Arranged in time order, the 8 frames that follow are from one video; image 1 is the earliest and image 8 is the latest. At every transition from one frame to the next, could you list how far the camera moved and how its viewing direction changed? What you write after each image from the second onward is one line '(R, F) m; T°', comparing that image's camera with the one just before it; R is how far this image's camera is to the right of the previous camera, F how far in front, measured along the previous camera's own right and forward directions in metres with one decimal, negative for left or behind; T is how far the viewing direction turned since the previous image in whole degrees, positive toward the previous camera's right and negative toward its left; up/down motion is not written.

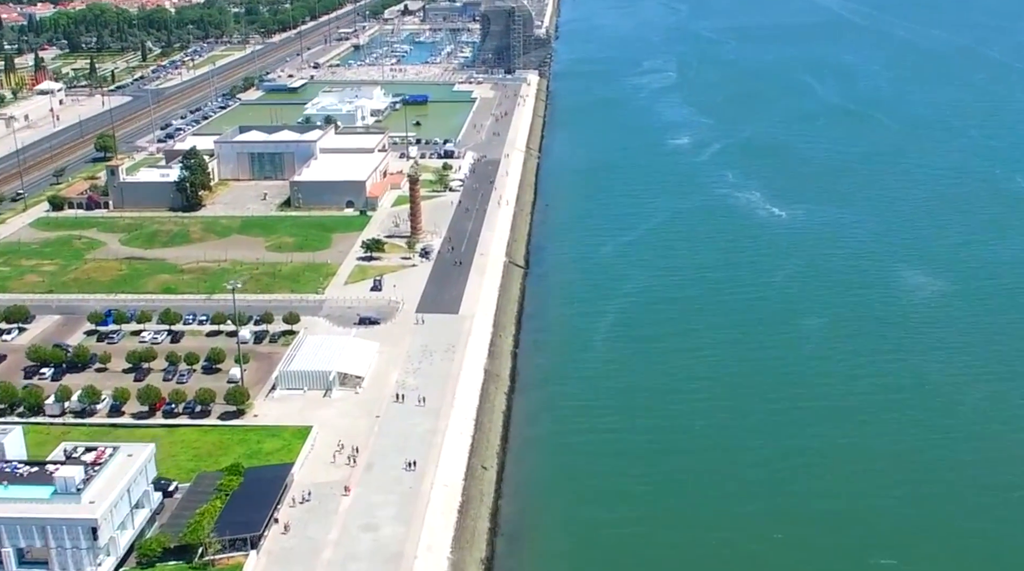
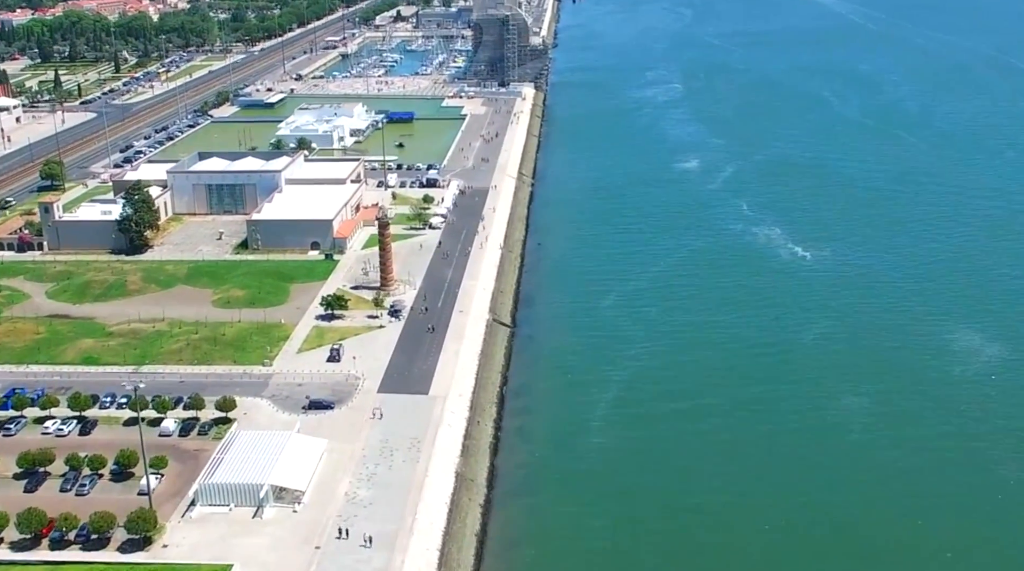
(+0.9, +8.4) m; 0°
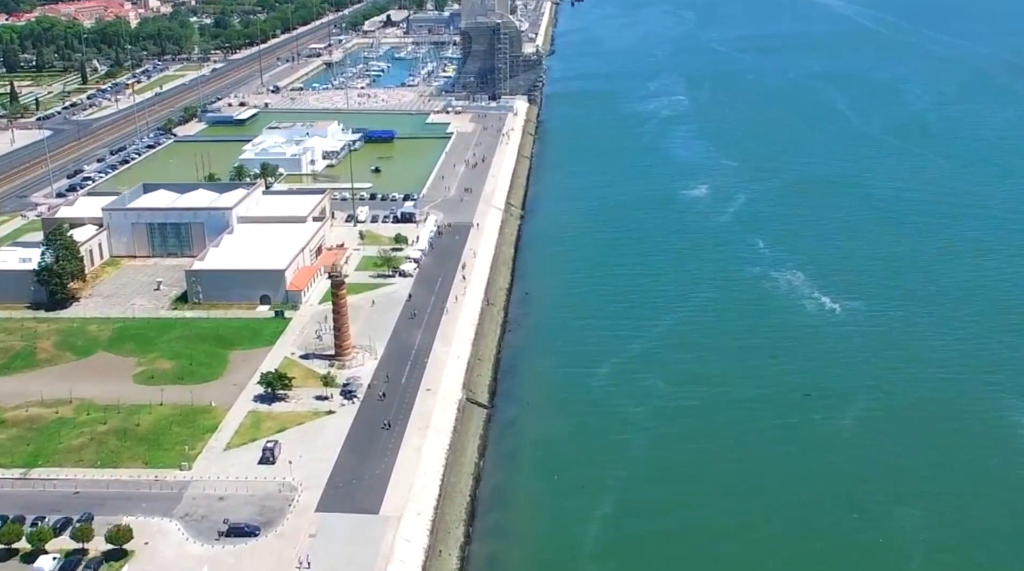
(+1.0, +8.6) m; 0°
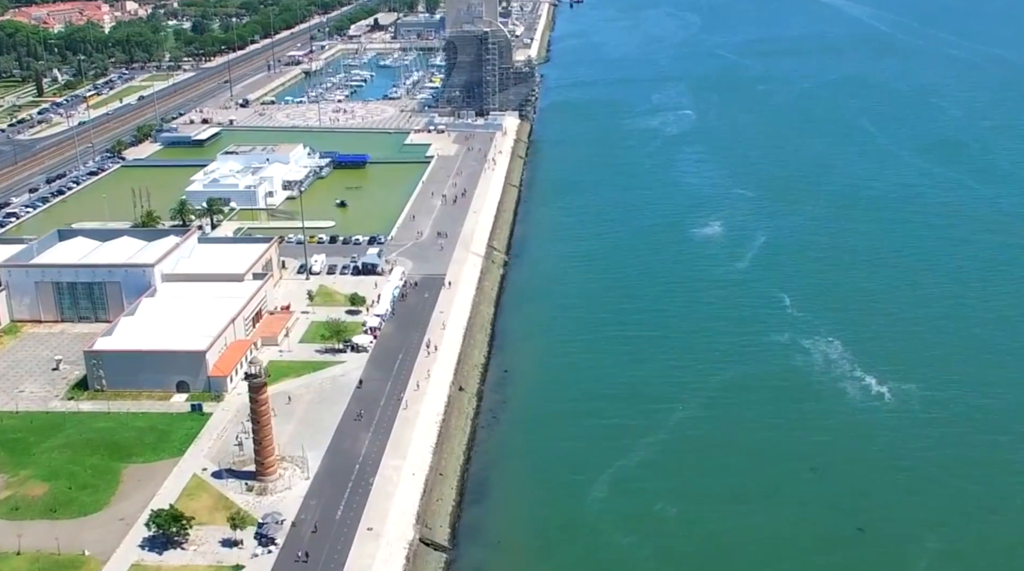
(+1.1, +10.1) m; 0°
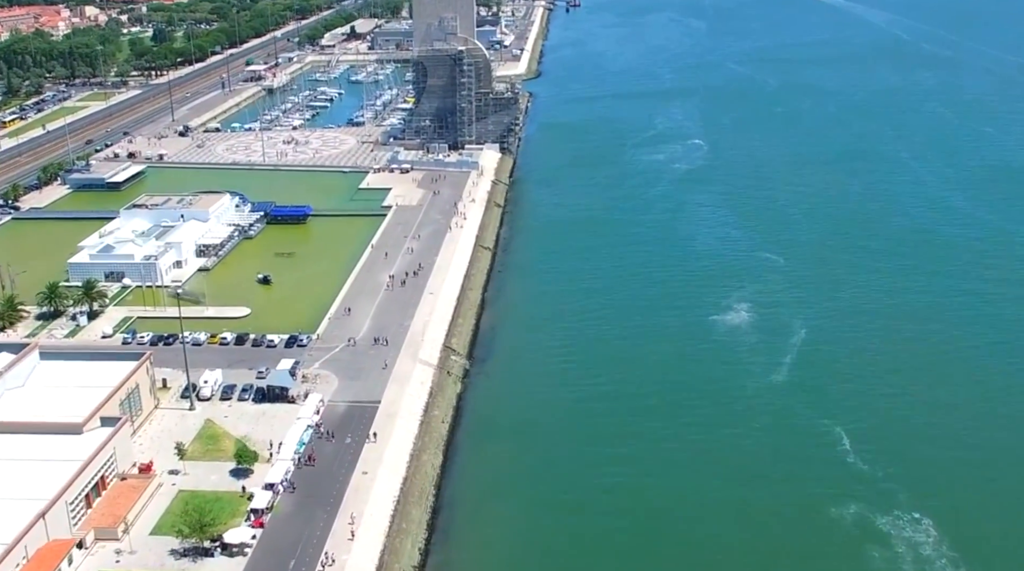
(+1.7, +15.1) m; 0°
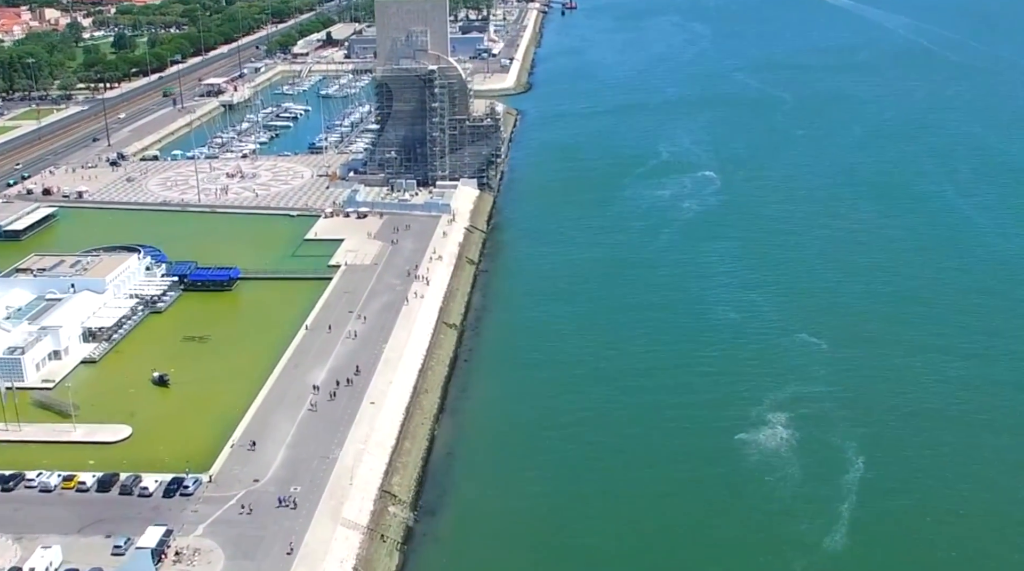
(+1.3, +12.5) m; 0°
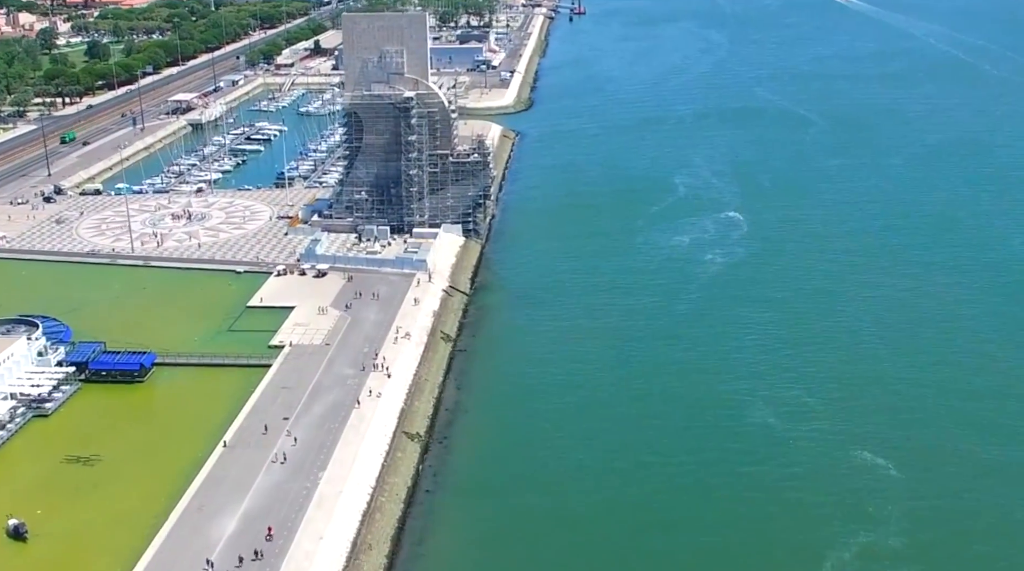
(+1.1, +10.9) m; -1°
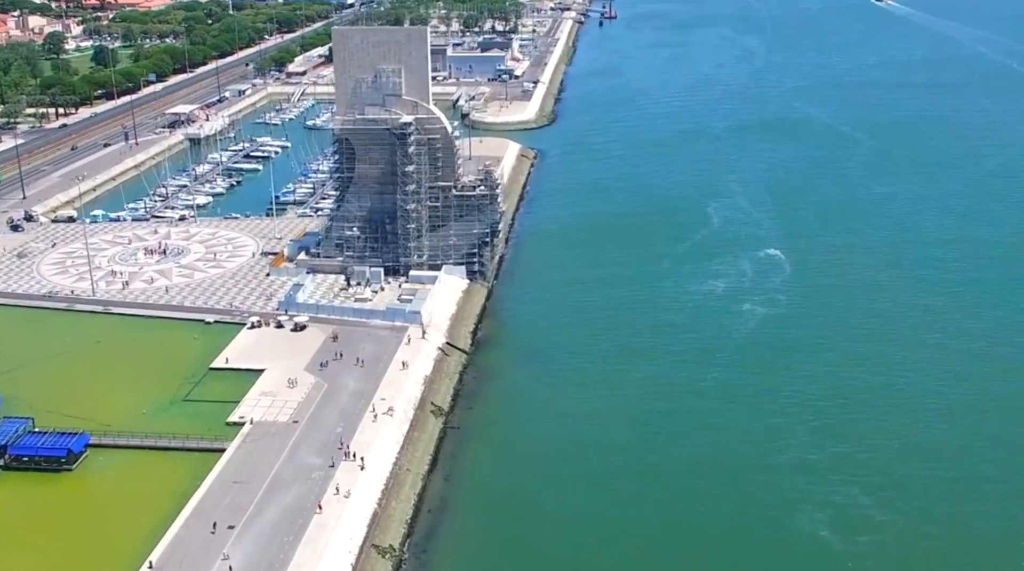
(+1.1, +7.3) m; -2°
